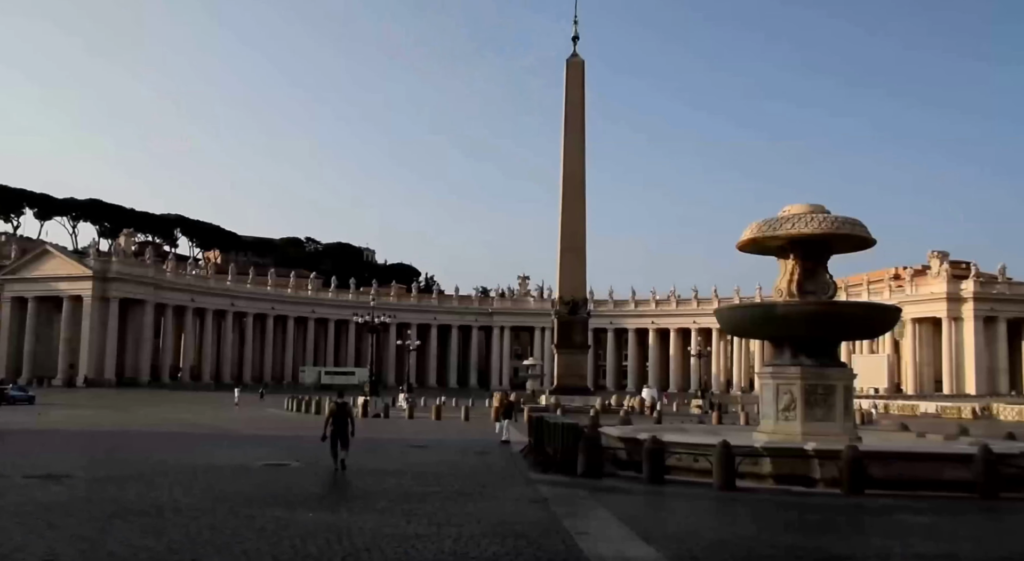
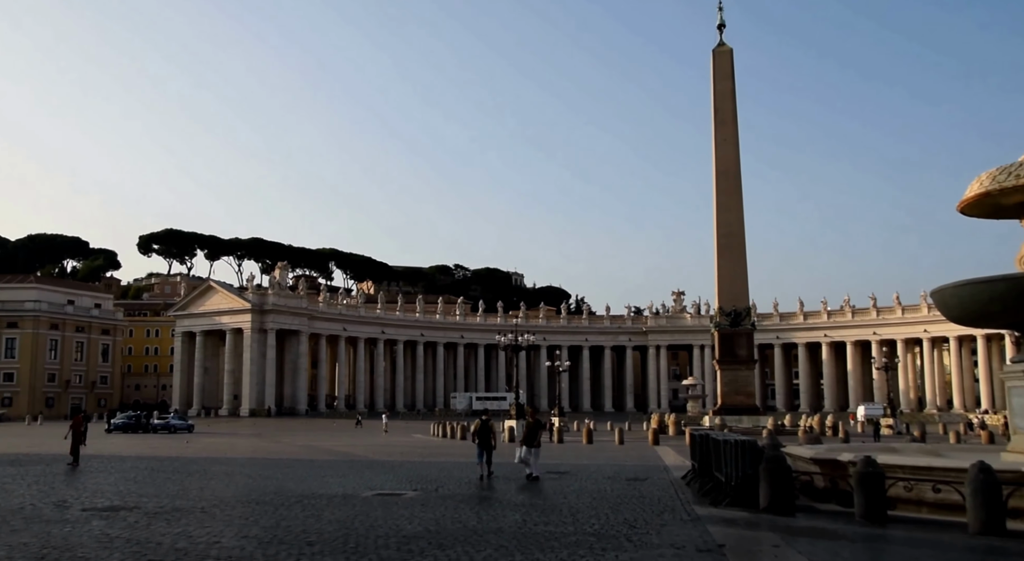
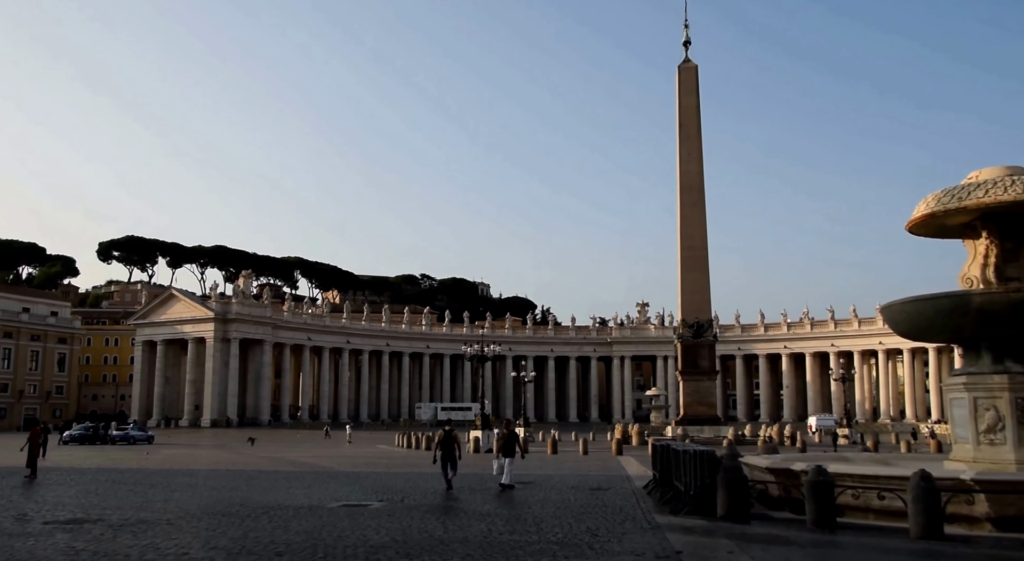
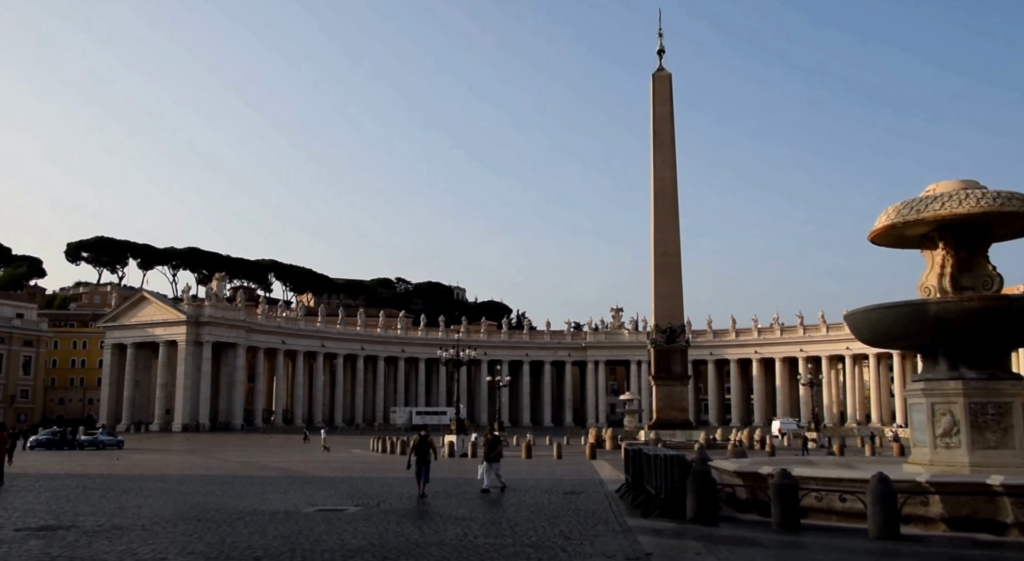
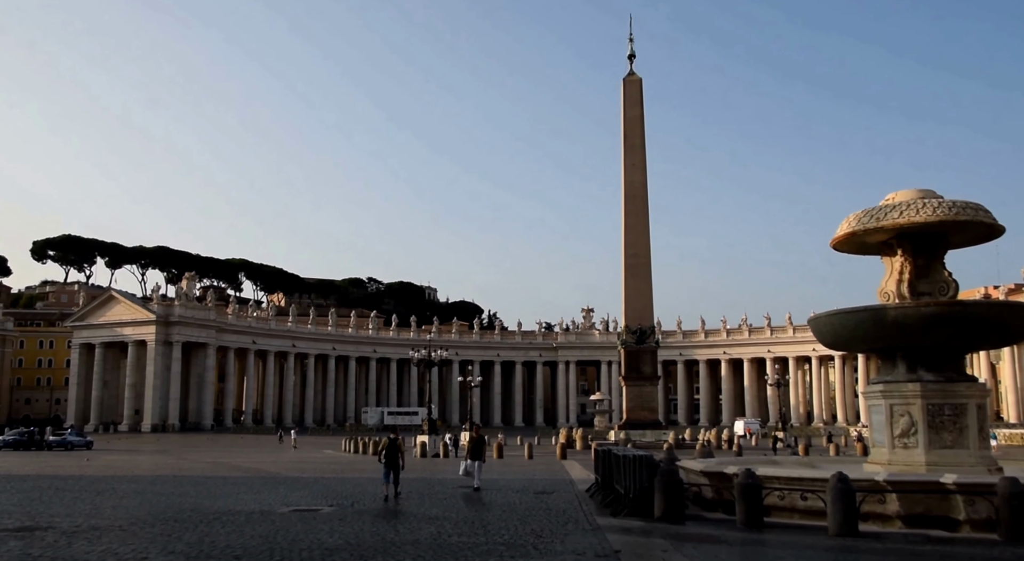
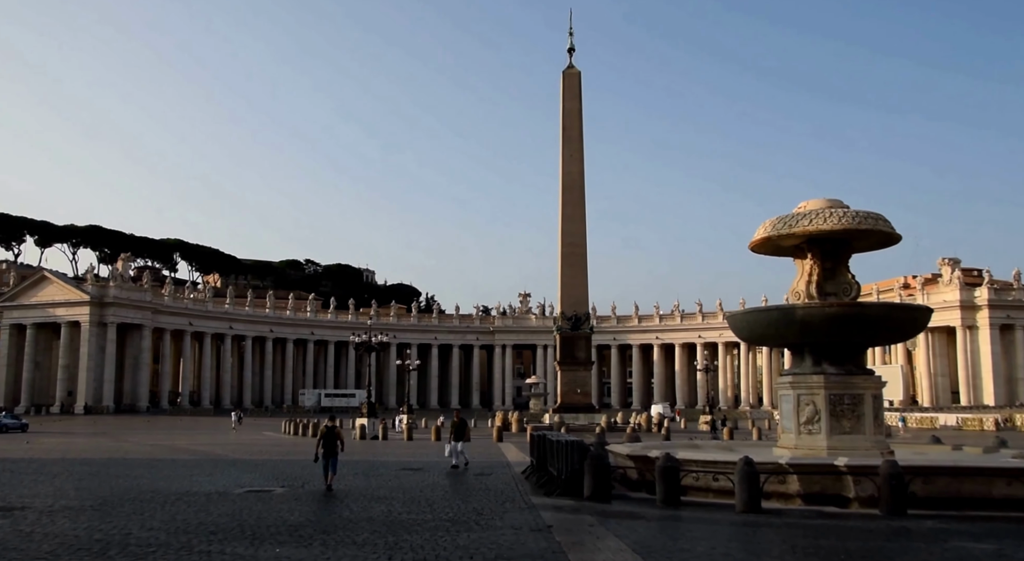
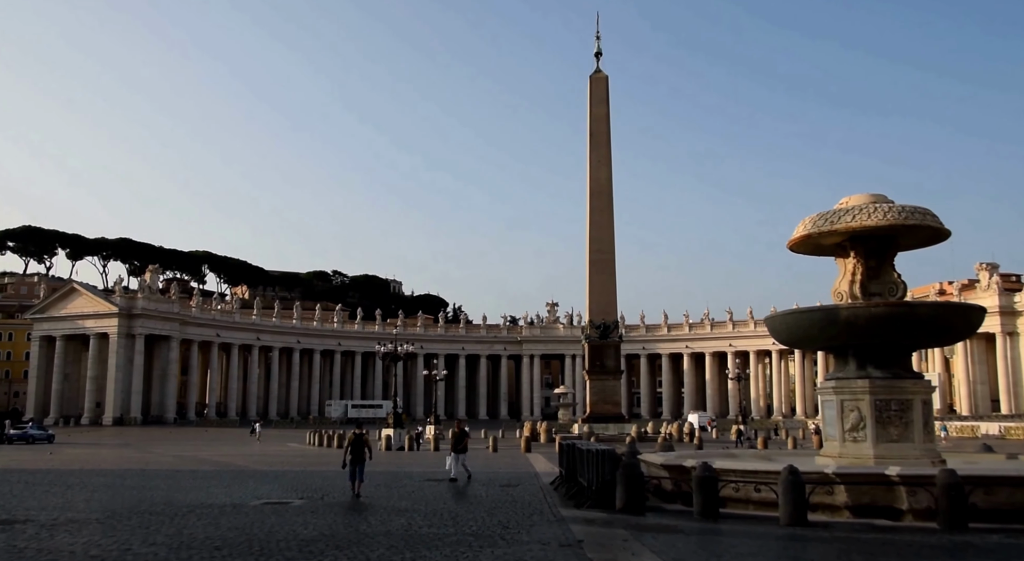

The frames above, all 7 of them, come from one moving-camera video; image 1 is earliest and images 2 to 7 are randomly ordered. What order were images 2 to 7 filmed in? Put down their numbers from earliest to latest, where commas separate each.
6, 7, 5, 4, 3, 2
